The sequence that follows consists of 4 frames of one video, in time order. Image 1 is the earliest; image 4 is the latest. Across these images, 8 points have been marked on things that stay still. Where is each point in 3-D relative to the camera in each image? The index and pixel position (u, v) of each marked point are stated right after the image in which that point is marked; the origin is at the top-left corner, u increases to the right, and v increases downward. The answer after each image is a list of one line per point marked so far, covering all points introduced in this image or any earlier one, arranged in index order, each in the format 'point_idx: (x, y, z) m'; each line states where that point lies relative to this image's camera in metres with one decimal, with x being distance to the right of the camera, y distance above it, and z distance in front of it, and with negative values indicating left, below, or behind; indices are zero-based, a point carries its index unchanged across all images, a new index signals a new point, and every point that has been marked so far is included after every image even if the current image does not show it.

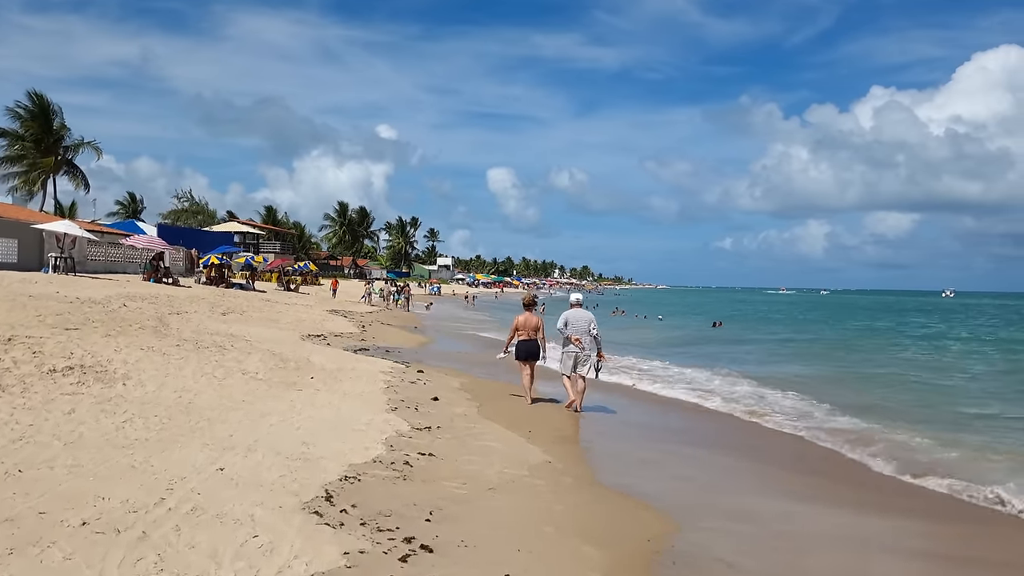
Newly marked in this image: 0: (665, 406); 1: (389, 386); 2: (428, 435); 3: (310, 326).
0: (+2.6, -2.0, +14.5) m
1: (-1.4, -1.1, +9.6) m
2: (-0.7, -1.3, +7.3) m
3: (-4.7, -0.9, +20.0) m
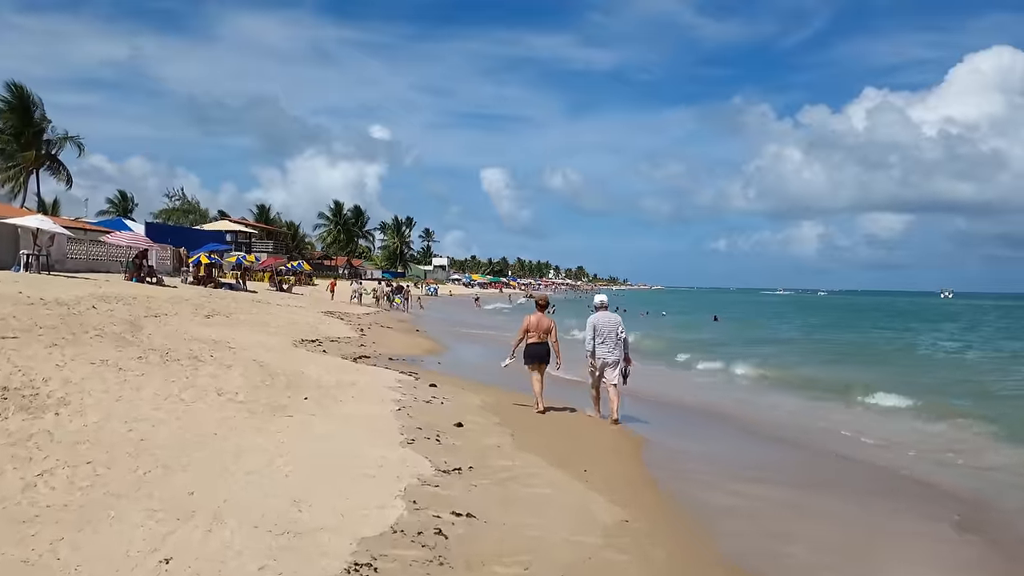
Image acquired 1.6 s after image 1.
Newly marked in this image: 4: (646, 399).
0: (+2.9, -2.0, +12.7) m
1: (-1.0, -1.1, +7.8) m
2: (-0.3, -1.3, +5.5) m
3: (-4.4, -0.9, +18.2) m
4: (+2.4, -1.9, +15.7) m
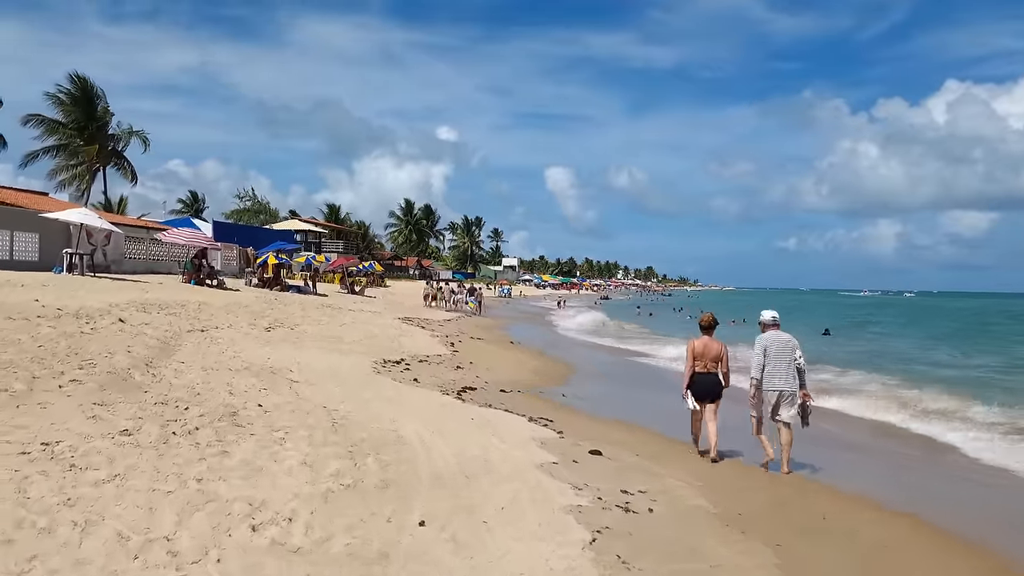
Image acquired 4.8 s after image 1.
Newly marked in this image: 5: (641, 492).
0: (+4.7, -2.1, +8.8) m
1: (+0.4, -1.2, +4.1) m
2: (+0.9, -1.4, +1.8) m
3: (-2.2, -1.0, +14.8) m
4: (+4.4, -2.0, +11.7) m
5: (+0.8, -1.3, +5.3) m
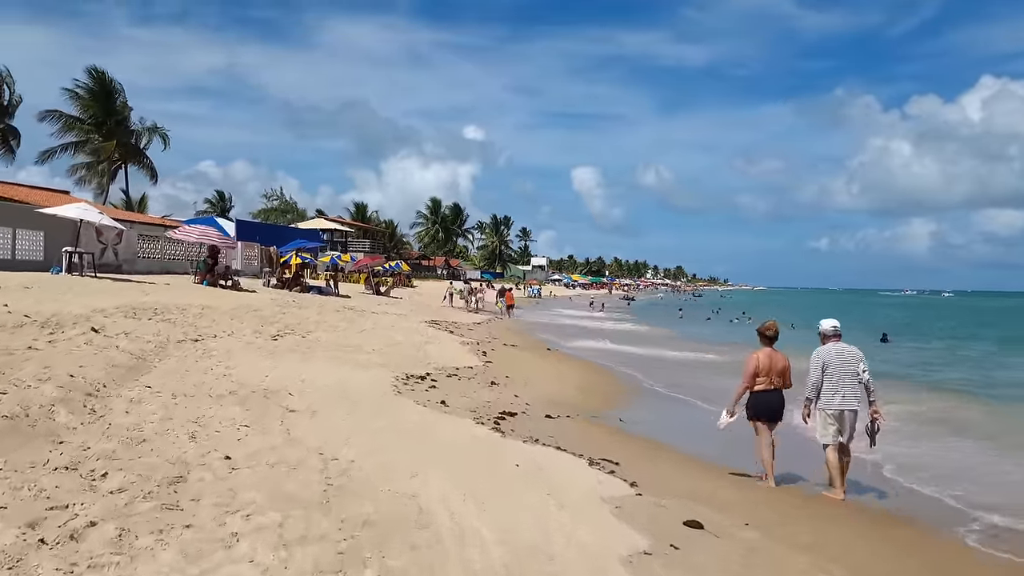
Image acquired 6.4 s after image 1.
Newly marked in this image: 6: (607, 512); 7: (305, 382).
0: (+5.1, -2.1, +6.7) m
1: (+0.7, -1.2, +2.2) m
2: (+1.1, -1.4, -0.1) m
3: (-1.6, -1.0, +12.9) m
4: (+4.9, -2.1, +9.7) m
5: (+1.1, -1.3, +3.4) m
6: (+0.6, -1.3, +4.9) m
7: (-2.2, -1.0, +8.7) m
